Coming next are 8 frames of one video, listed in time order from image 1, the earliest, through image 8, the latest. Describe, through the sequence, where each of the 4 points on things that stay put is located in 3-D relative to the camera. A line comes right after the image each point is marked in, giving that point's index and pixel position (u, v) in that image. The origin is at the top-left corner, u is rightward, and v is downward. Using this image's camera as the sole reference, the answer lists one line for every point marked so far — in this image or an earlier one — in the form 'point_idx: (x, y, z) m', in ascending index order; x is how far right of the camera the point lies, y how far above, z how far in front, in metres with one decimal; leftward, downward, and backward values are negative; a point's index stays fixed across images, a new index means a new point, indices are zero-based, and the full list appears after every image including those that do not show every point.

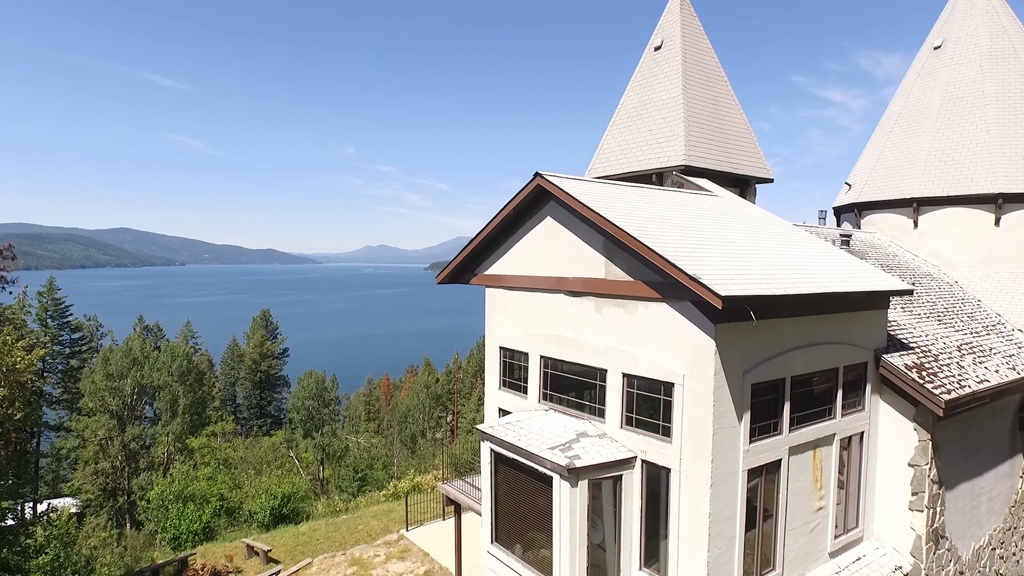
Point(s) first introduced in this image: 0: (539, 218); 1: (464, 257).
0: (+0.5, +1.4, +9.7) m
1: (-1.0, +0.7, +10.9) m
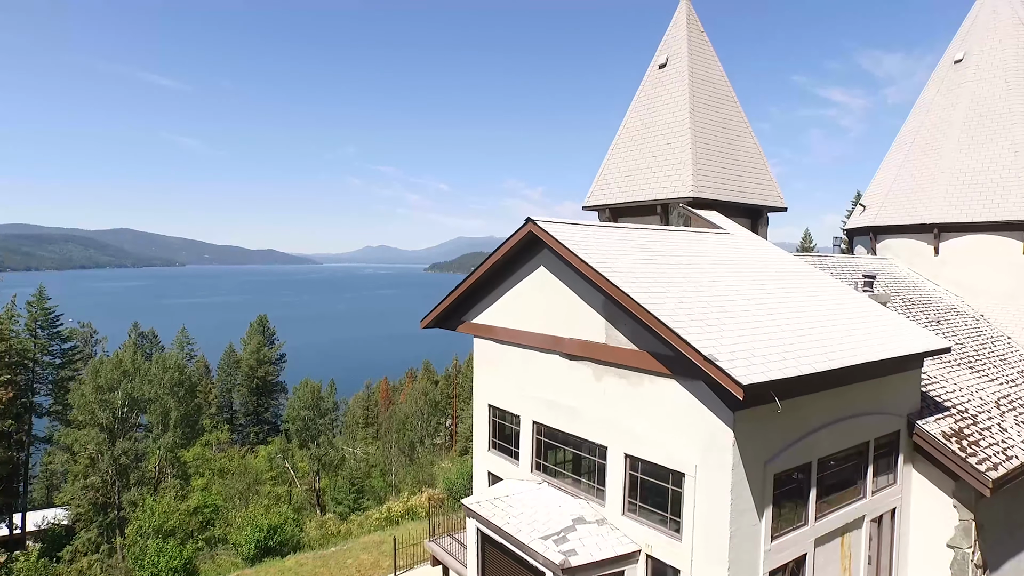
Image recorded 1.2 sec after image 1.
0: (+0.3, +0.4, +8.7) m
1: (-1.2, -0.3, +9.9) m
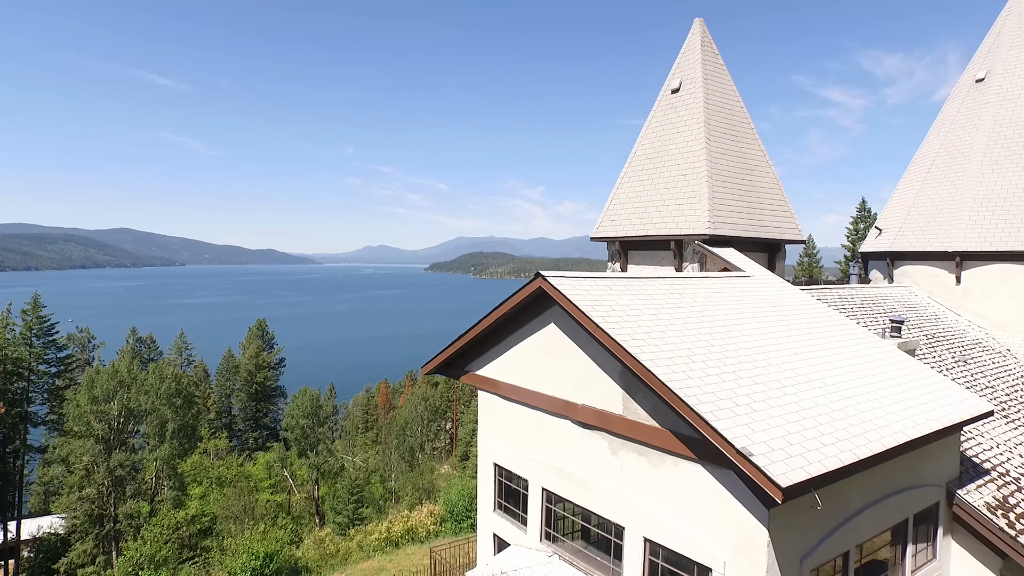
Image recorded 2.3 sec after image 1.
0: (+0.5, -0.6, +8.1) m
1: (-1.1, -1.2, +9.2) m
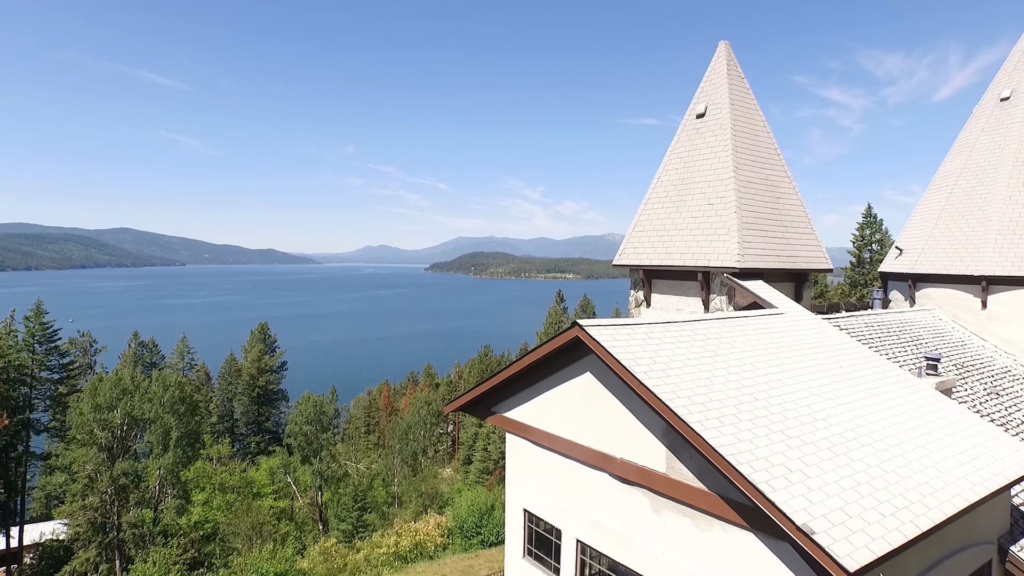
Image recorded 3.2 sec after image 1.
0: (+1.0, -1.3, +7.8) m
1: (-0.6, -1.9, +9.0) m
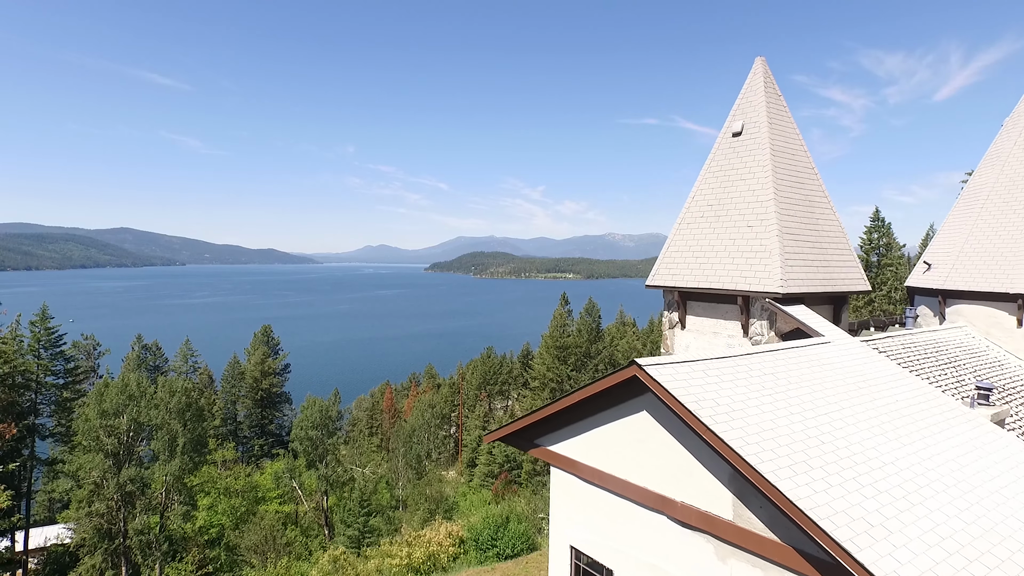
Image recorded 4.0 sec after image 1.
0: (+1.8, -1.8, +7.6) m
1: (+0.2, -2.4, +8.7) m
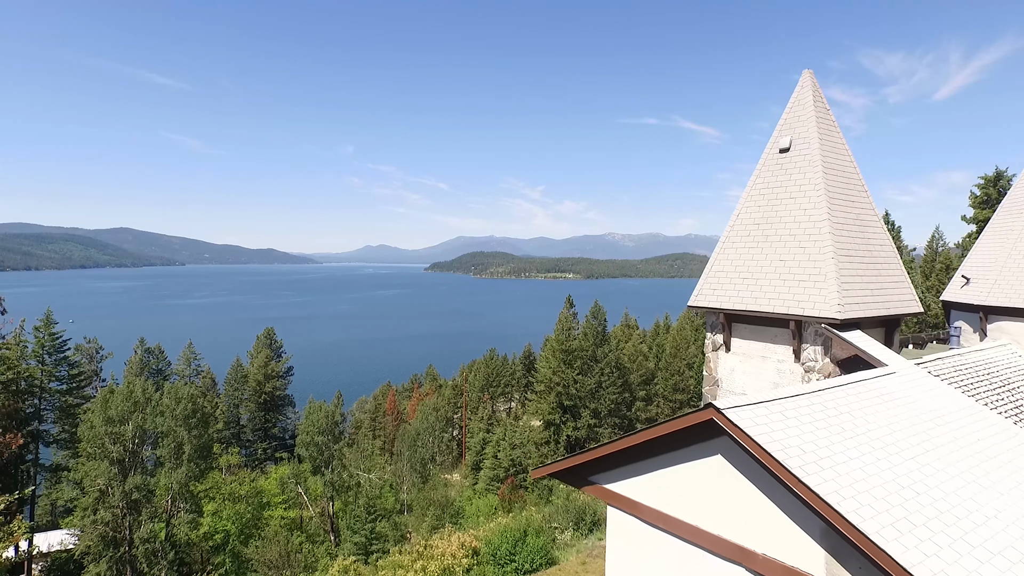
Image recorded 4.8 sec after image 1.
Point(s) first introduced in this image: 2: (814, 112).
0: (+2.7, -2.3, +7.1) m
1: (+1.1, -2.9, +8.3) m
2: (+6.9, +4.0, +11.3) m
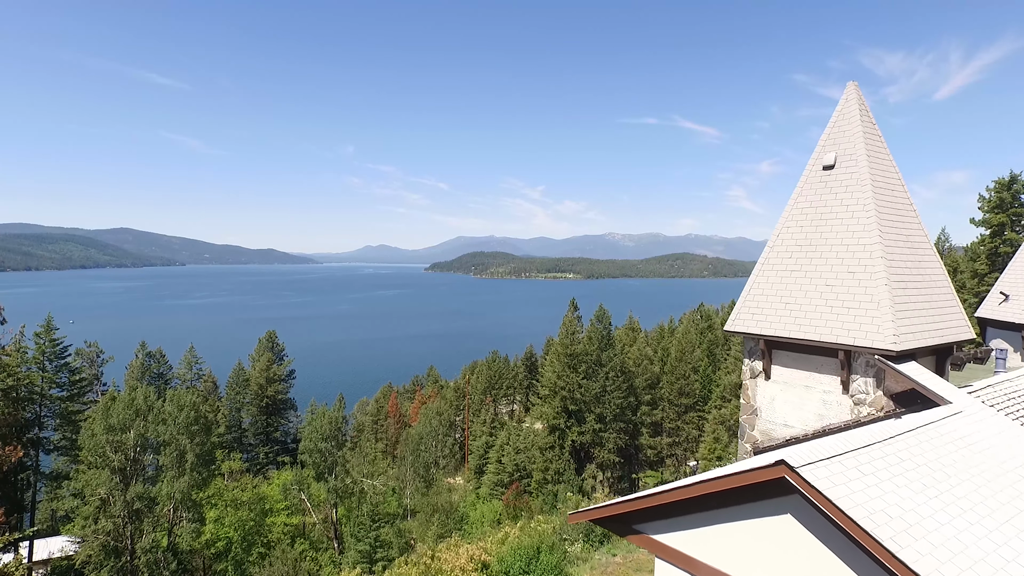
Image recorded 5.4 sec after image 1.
0: (+3.3, -2.9, +6.5) m
1: (+1.7, -3.5, +7.7) m
2: (+7.5, +3.5, +10.6) m
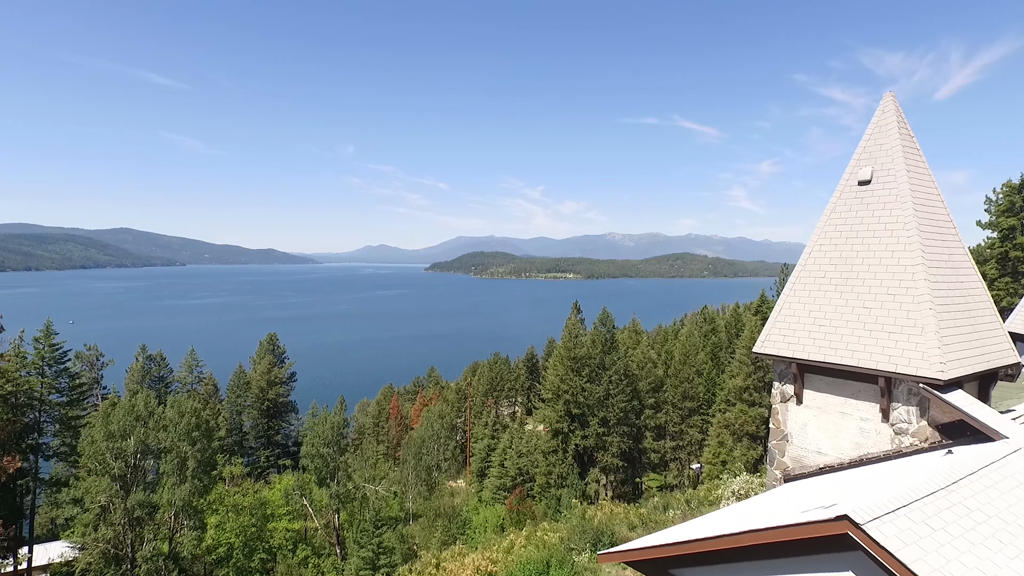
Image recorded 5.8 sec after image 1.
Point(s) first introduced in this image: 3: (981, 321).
0: (+3.7, -3.3, +6.0) m
1: (+2.2, -3.9, +7.2) m
2: (+7.9, +3.0, +10.1) m
3: (+9.3, -0.6, +9.8) m
